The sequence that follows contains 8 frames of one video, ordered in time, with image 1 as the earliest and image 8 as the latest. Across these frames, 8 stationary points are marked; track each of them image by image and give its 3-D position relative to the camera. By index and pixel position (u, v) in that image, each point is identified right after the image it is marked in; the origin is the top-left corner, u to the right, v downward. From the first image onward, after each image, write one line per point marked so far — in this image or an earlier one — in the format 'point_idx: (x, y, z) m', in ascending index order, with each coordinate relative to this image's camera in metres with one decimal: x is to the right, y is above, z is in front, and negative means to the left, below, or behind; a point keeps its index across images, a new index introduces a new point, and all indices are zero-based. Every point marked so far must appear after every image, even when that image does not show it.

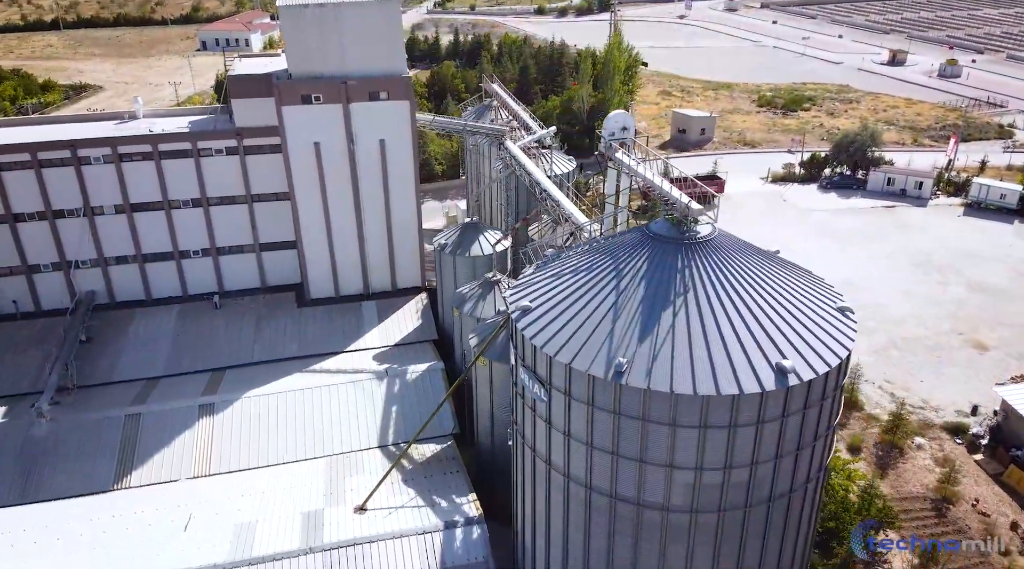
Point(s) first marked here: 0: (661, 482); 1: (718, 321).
0: (+2.9, -4.1, +17.1) m
1: (+4.1, -0.8, +16.9) m
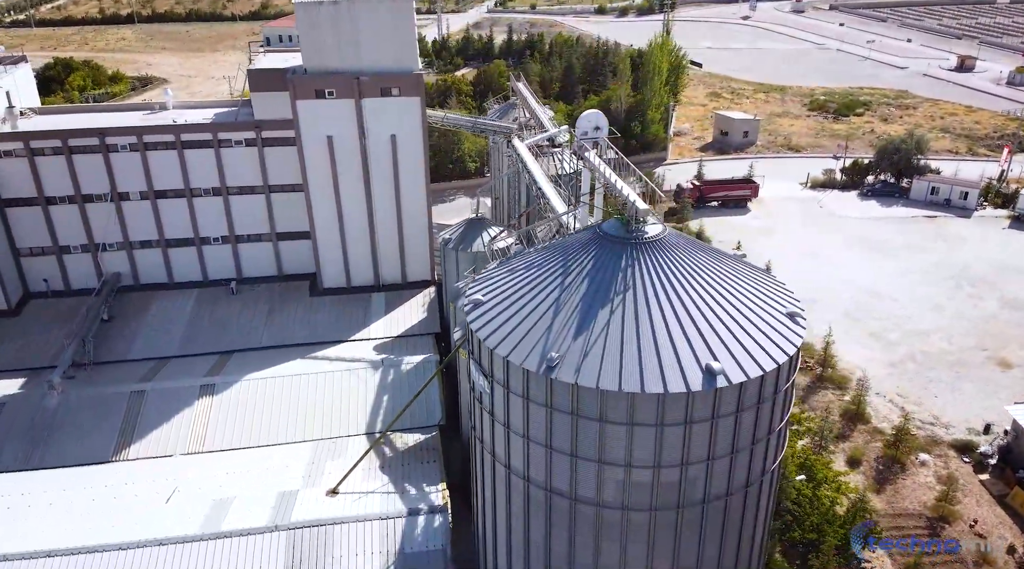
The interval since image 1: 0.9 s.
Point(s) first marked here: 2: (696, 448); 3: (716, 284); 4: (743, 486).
0: (+1.6, -4.0, +17.3) m
1: (+2.8, -0.8, +17.0) m
2: (+3.6, -3.3, +16.9) m
3: (+4.3, 0.0, +18.1) m
4: (+4.9, -4.3, +18.0) m
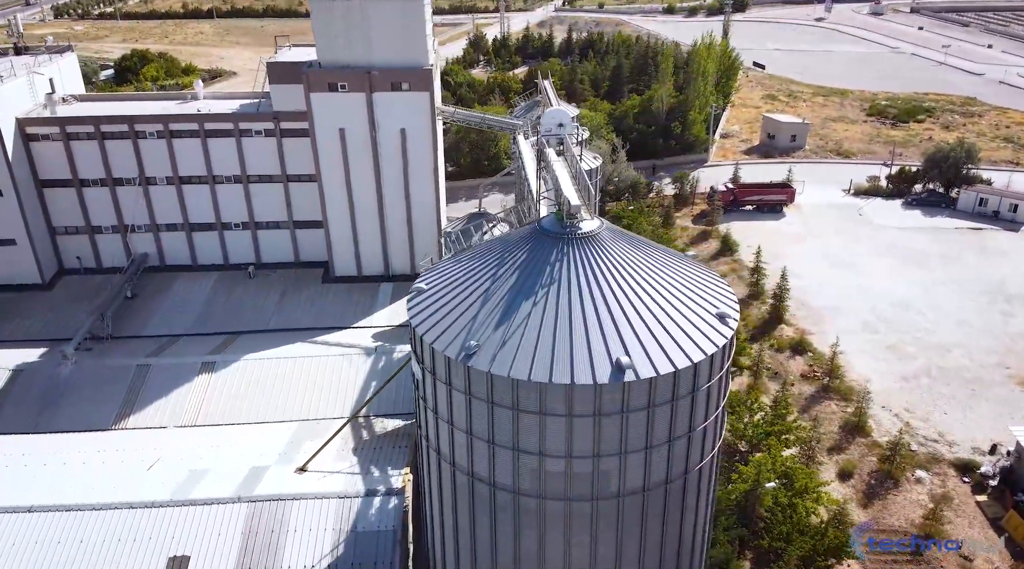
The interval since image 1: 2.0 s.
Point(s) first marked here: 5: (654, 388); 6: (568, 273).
0: (-0.1, -3.9, +17.6) m
1: (+1.2, -0.6, +17.2) m
2: (+1.9, -3.2, +17.0) m
3: (+2.9, +0.1, +18.2) m
4: (+3.2, -4.3, +18.0) m
5: (+2.8, -2.1, +16.8) m
6: (+1.1, +0.2, +17.7) m
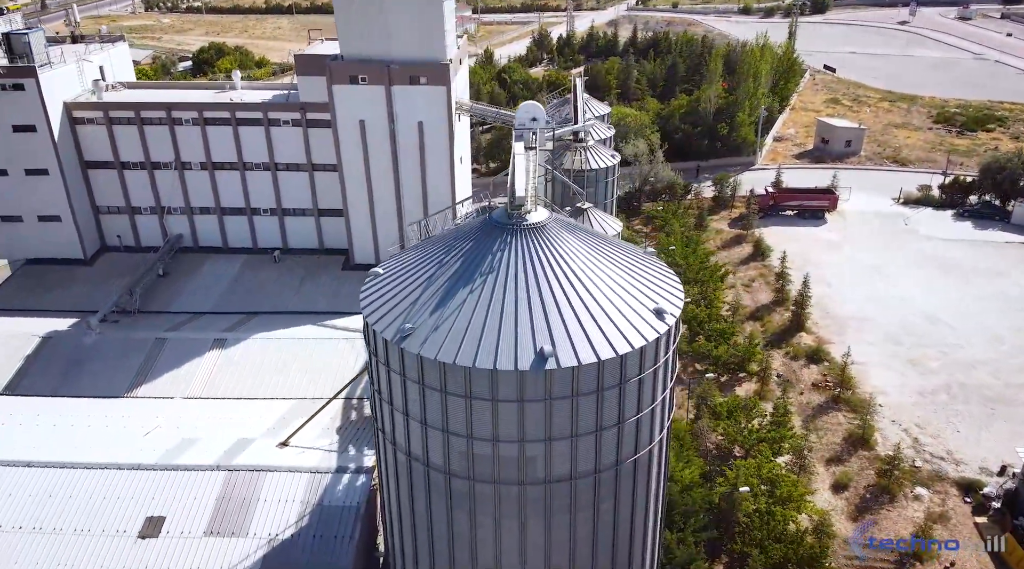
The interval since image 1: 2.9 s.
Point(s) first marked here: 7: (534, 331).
0: (-1.6, -3.6, +18.1) m
1: (-0.2, -0.4, +17.6) m
2: (+0.4, -3.0, +17.4) m
3: (+1.6, +0.2, +18.4) m
4: (+1.8, -4.1, +18.2) m
5: (+1.3, -1.9, +17.0) m
6: (-0.1, +0.5, +18.1) m
7: (+0.4, -1.0, +17.2) m
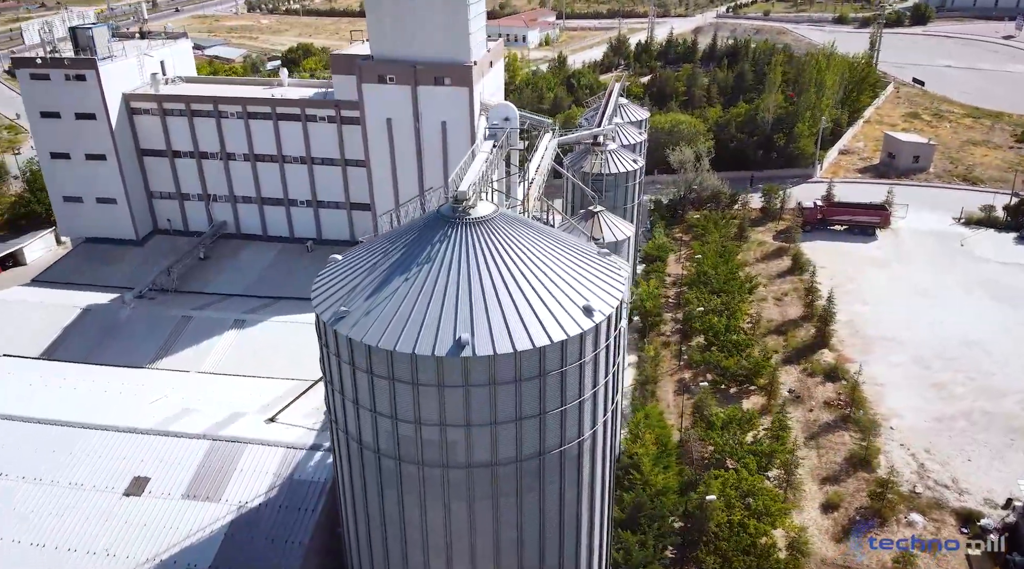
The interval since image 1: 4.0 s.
0: (-3.2, -3.3, +19.0) m
1: (-1.7, -0.2, +18.3) m
2: (-1.3, -2.8, +18.0) m
3: (+0.2, +0.4, +18.9) m
4: (+0.1, -4.0, +18.7) m
5: (-0.4, -1.8, +17.6) m
6: (-1.6, +0.7, +18.9) m
7: (-1.2, -0.8, +17.9) m
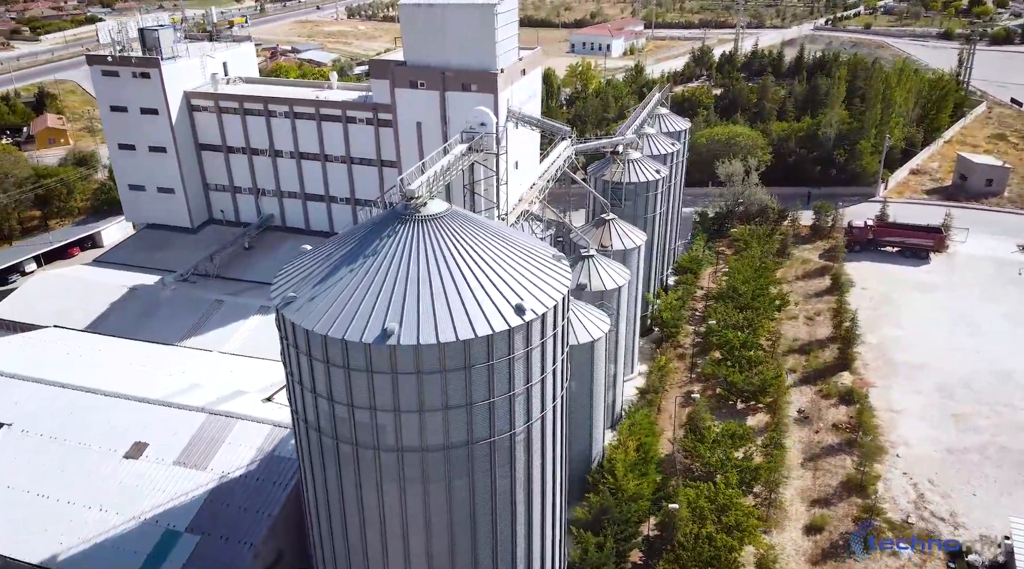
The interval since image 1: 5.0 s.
0: (-4.8, -3.0, +20.3) m
1: (-3.2, 0.0, +19.4) m
2: (-3.0, -2.6, +19.1) m
3: (-1.2, +0.4, +19.8) m
4: (-1.6, -3.9, +19.6) m
5: (-2.1, -1.6, +18.6) m
6: (-3.0, +0.9, +20.0) m
7: (-2.8, -0.6, +19.0) m
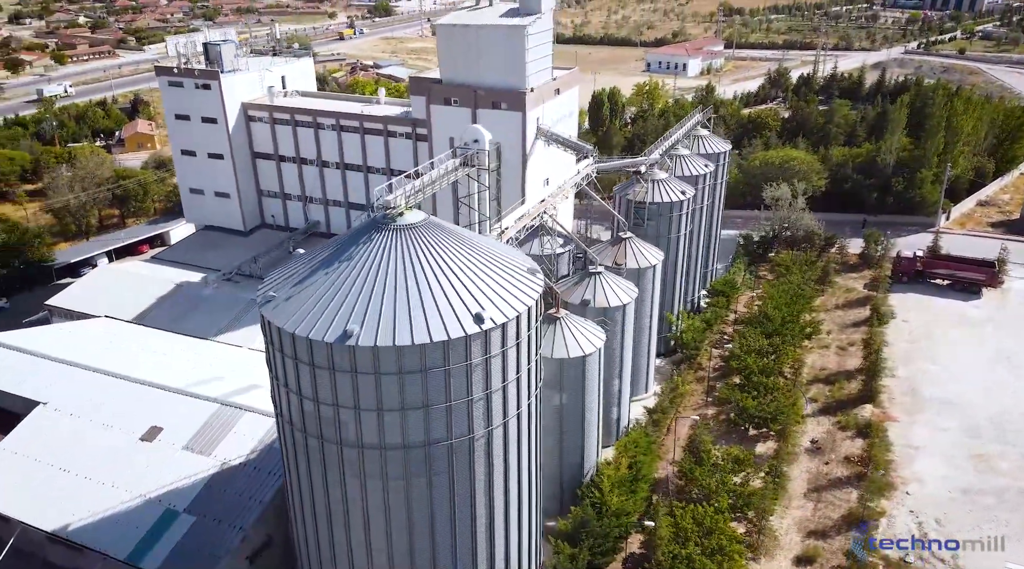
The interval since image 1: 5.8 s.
0: (-5.8, -3.0, +21.6) m
1: (-4.1, -0.1, +20.6) m
2: (-4.1, -2.7, +20.2) m
3: (-2.1, +0.2, +20.8) m
4: (-2.7, -4.1, +20.6) m
5: (-3.2, -1.8, +19.6) m
6: (-3.8, +0.7, +21.2) m
7: (-3.8, -0.7, +20.1) m
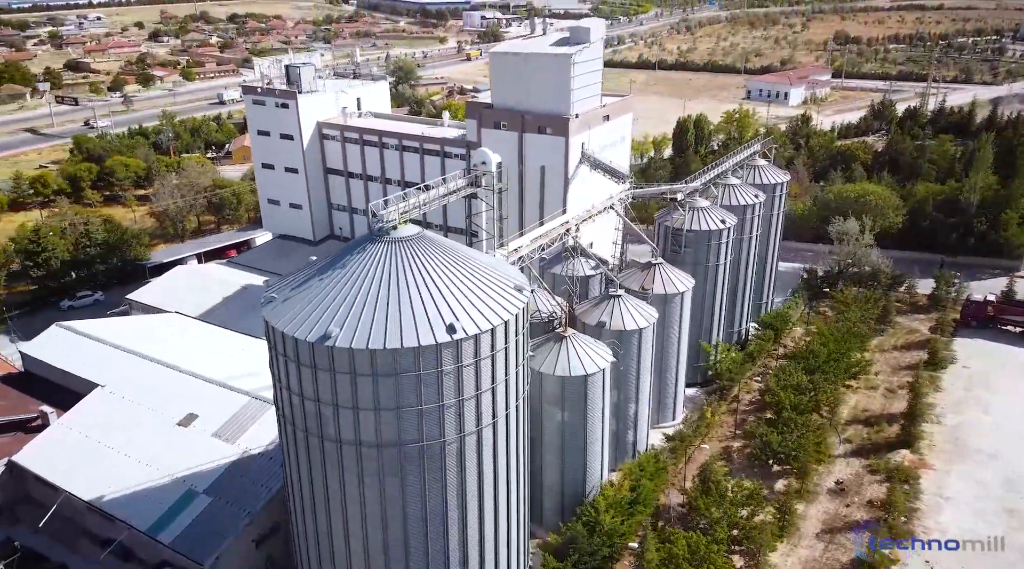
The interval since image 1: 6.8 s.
0: (-6.4, -3.2, +23.4) m
1: (-4.7, -0.3, +22.3) m
2: (-4.9, -2.9, +21.8) m
3: (-2.7, -0.1, +22.2) m
4: (-3.5, -4.4, +21.9) m
5: (-4.0, -2.0, +21.1) m
6: (-4.3, +0.5, +22.8) m
7: (-4.5, -0.9, +21.7) m
